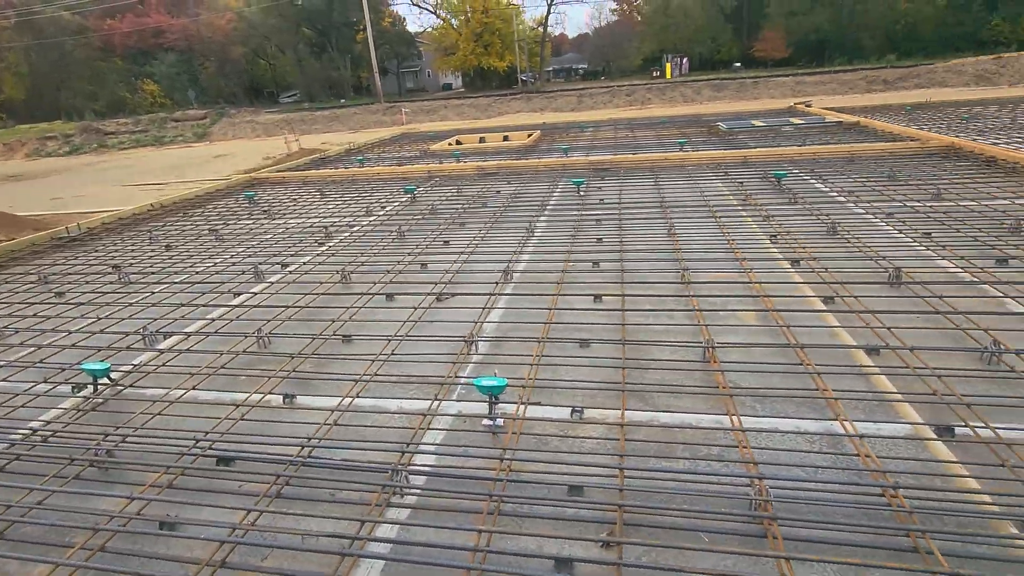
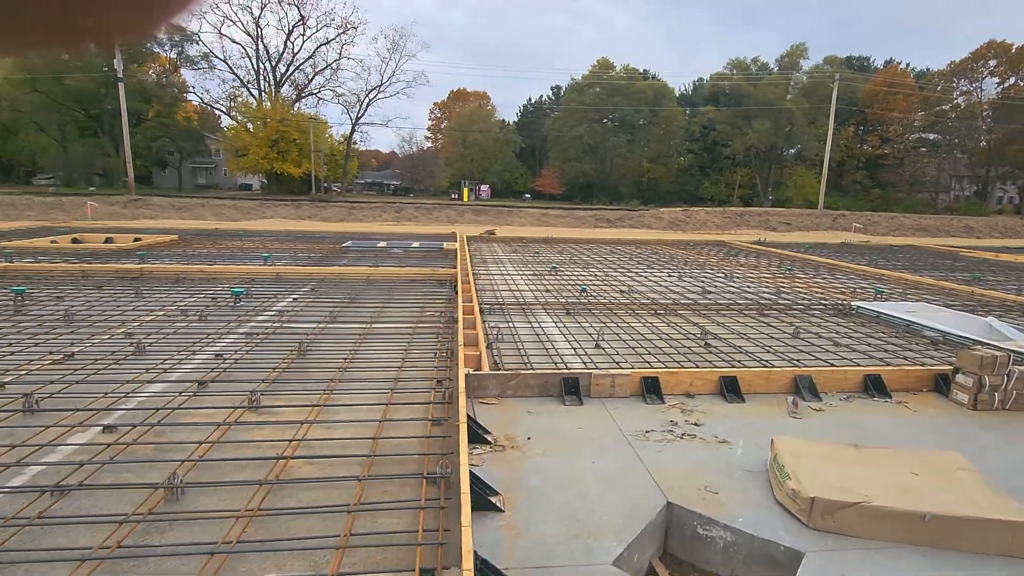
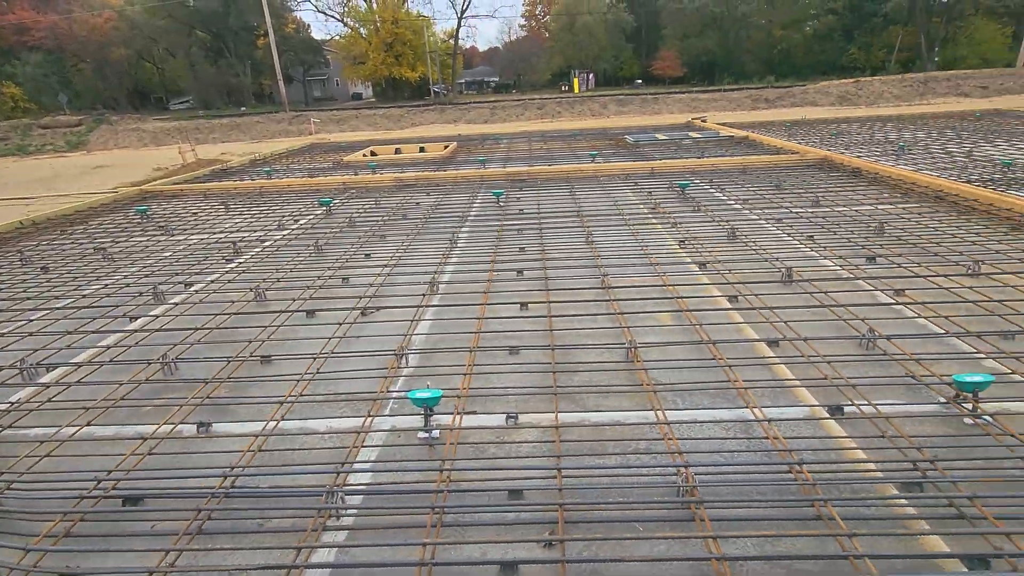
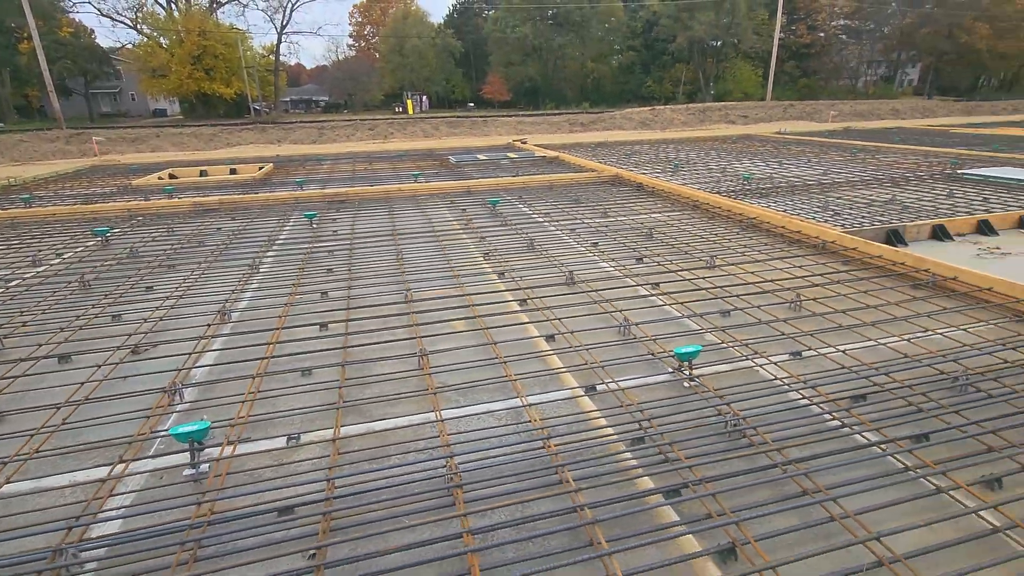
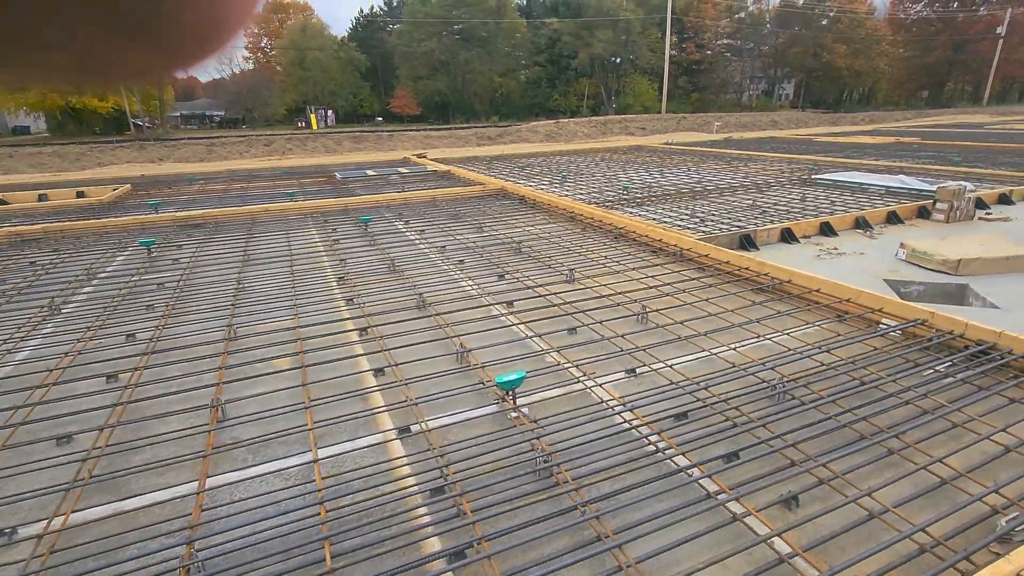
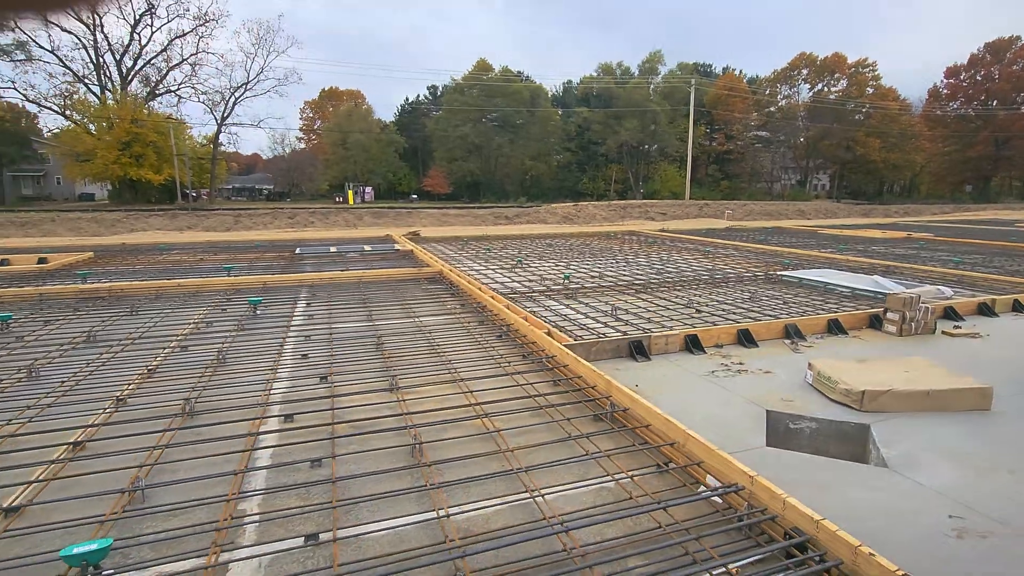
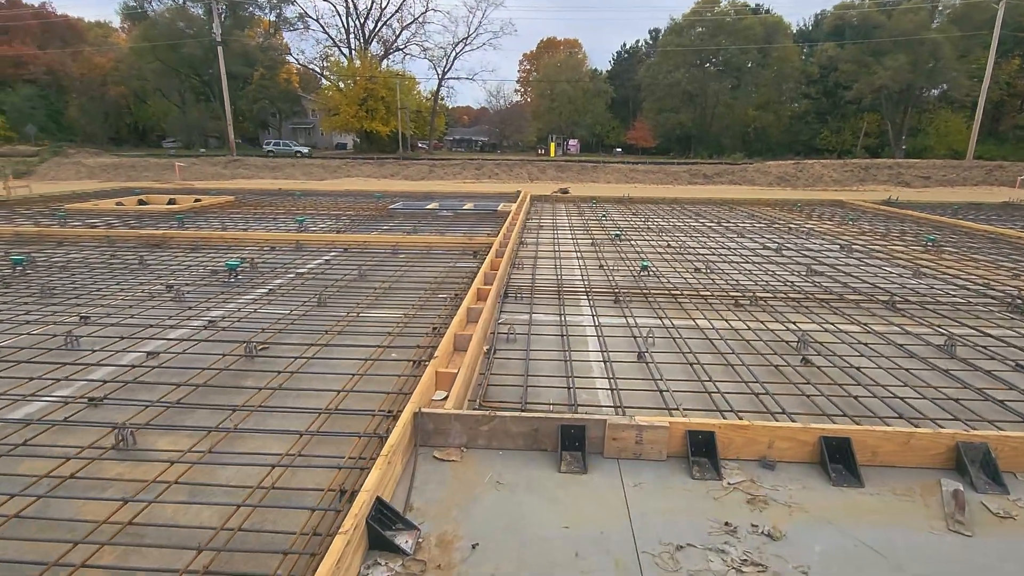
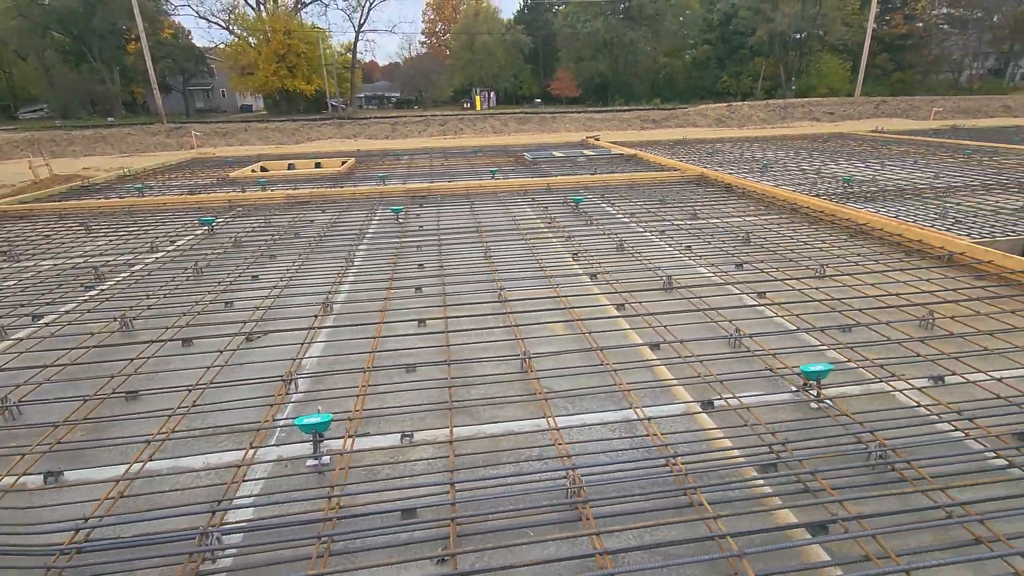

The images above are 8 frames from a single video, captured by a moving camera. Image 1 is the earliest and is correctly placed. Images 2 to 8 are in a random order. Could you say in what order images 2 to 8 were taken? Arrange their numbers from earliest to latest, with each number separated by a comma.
3, 8, 4, 5, 6, 2, 7
